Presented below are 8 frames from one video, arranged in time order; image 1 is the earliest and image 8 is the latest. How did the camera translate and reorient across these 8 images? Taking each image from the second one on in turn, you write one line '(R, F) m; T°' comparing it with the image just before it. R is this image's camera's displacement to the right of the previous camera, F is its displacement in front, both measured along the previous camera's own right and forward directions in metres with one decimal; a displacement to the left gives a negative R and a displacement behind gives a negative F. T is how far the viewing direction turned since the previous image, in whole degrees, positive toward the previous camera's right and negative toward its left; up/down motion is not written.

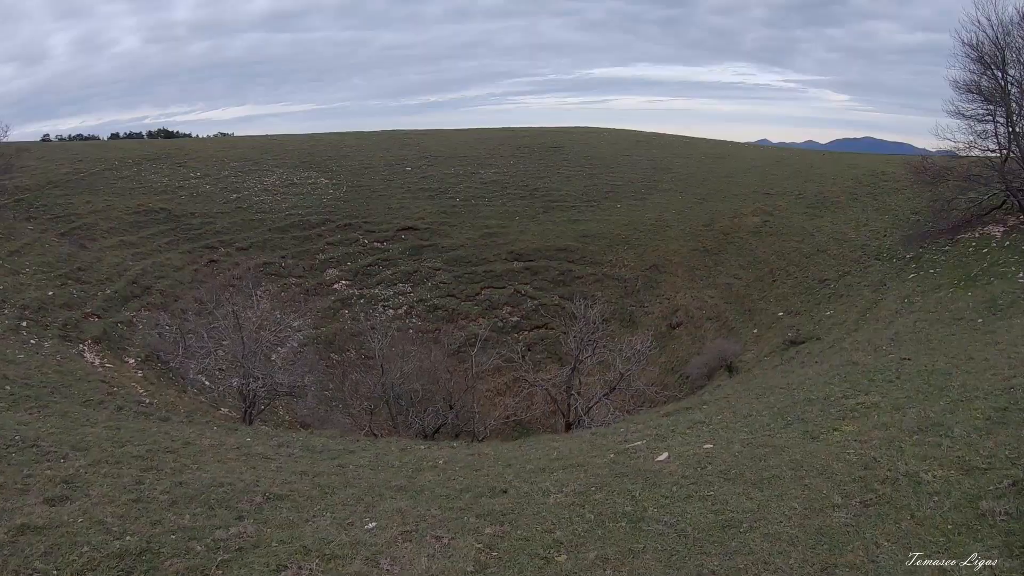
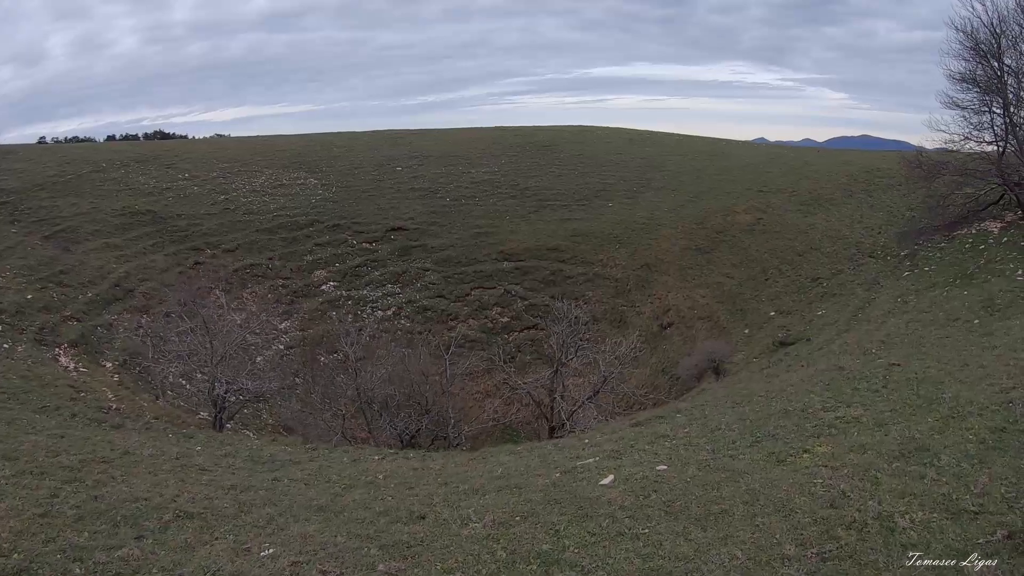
(+0.6, +0.6) m; 0°
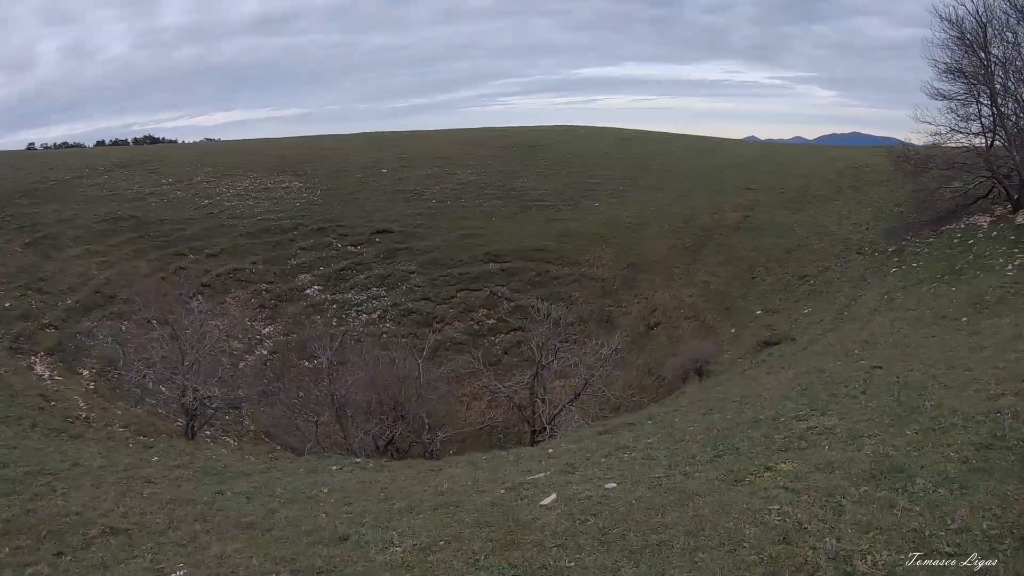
(+0.5, +0.4) m; 0°
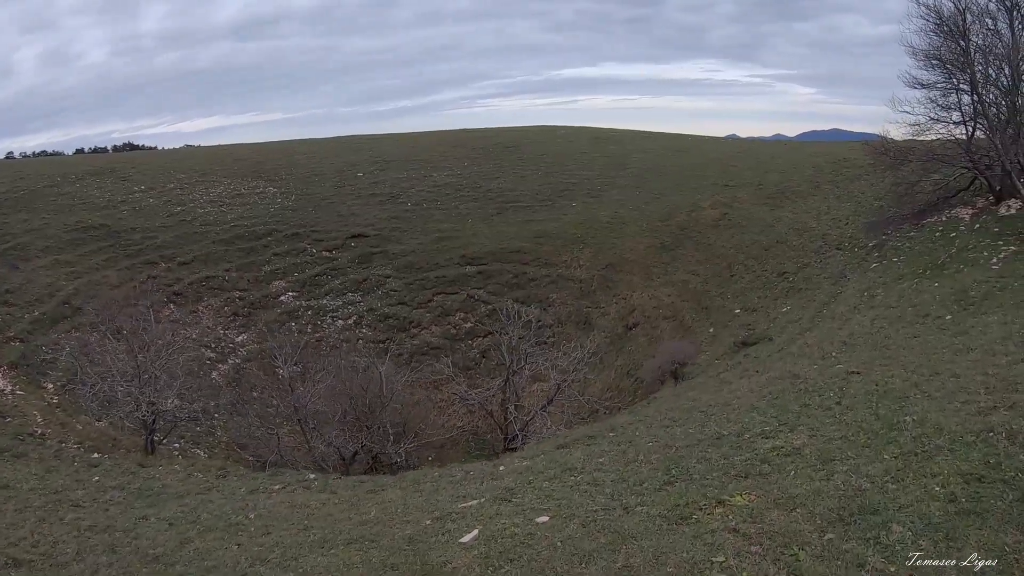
(+0.5, +0.5) m; +1°
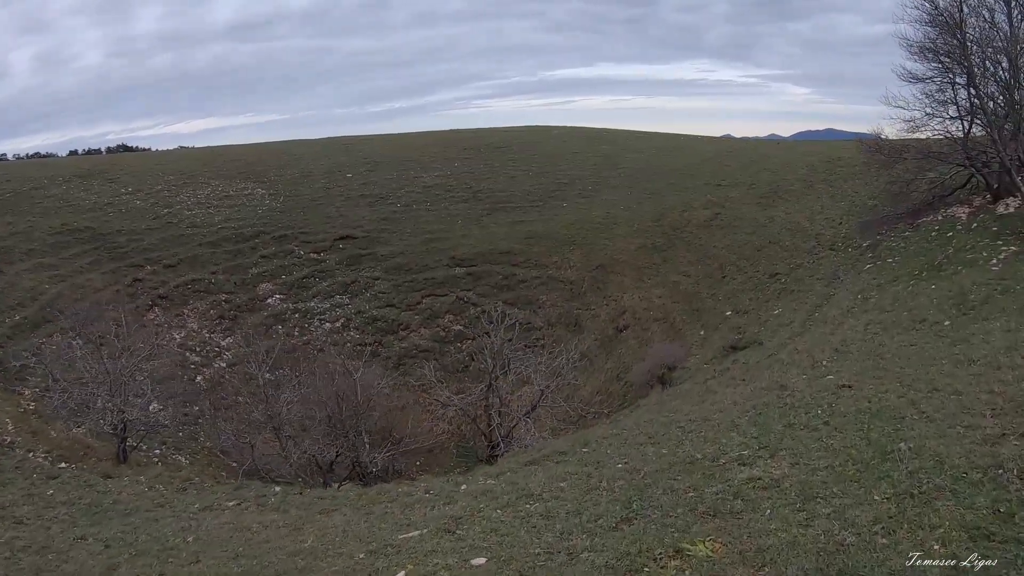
(+0.4, +0.5) m; 0°
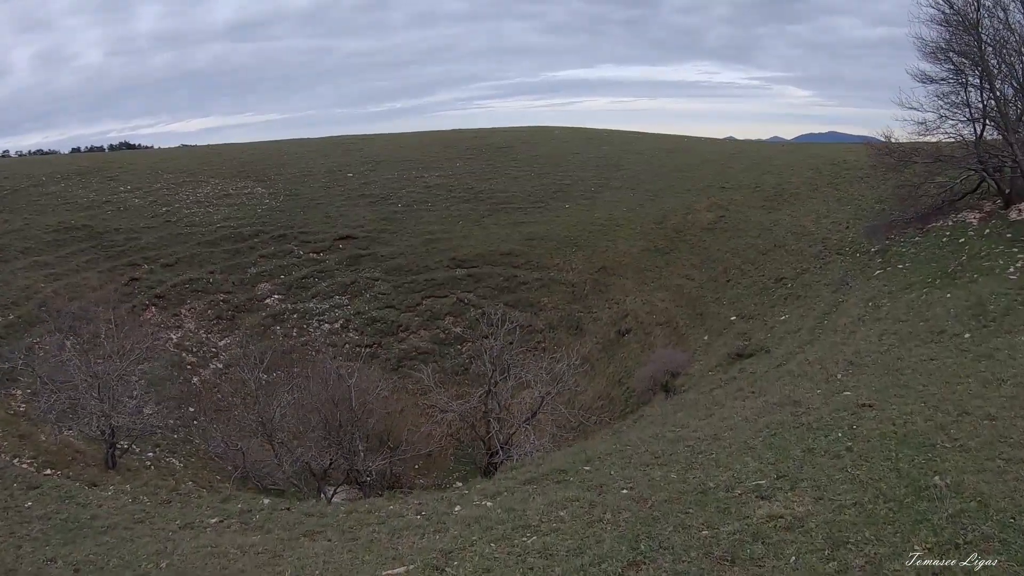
(0.0, +0.4) m; 0°
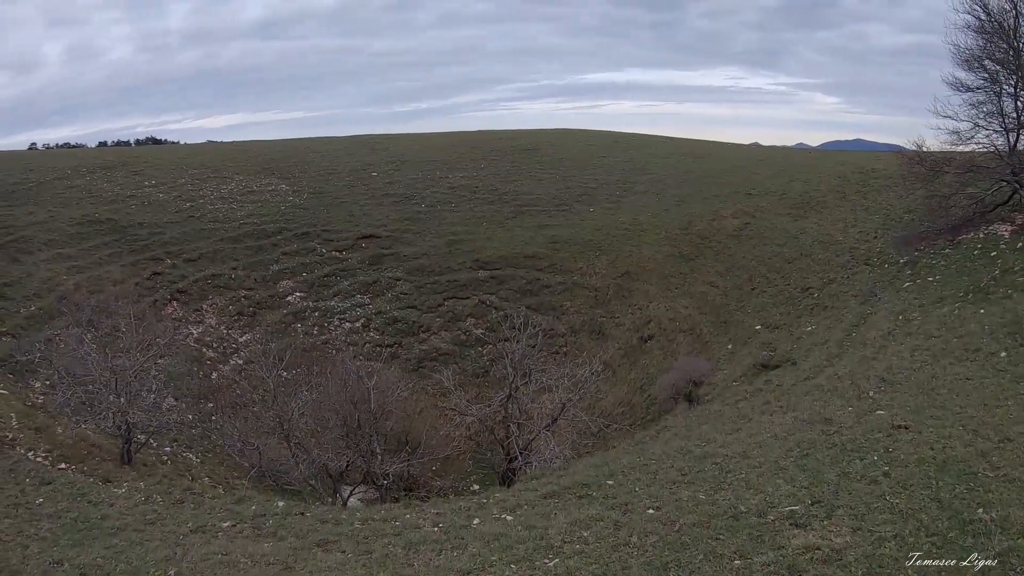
(-0.1, +0.3) m; -2°
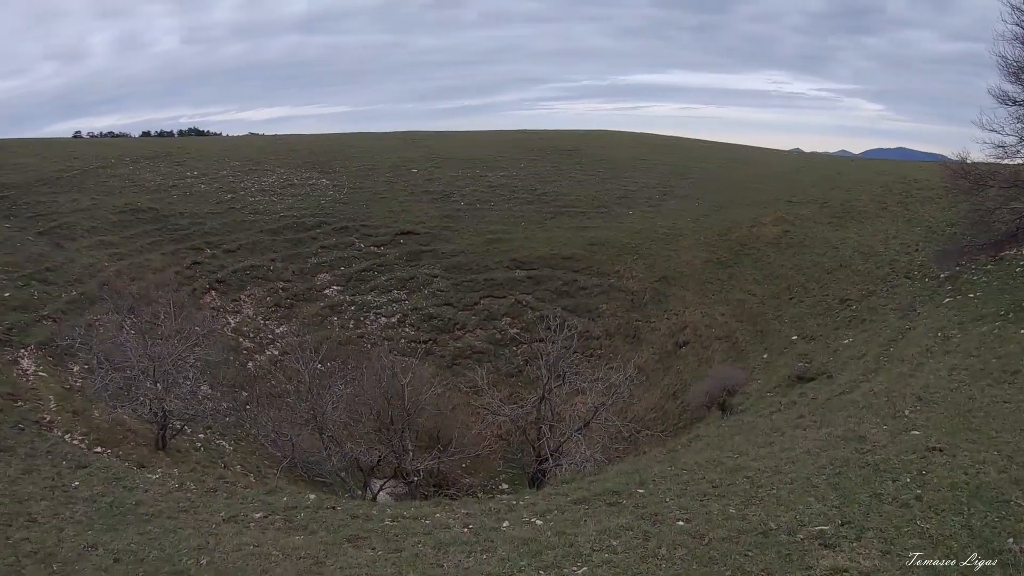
(-0.3, +0.3) m; -3°
